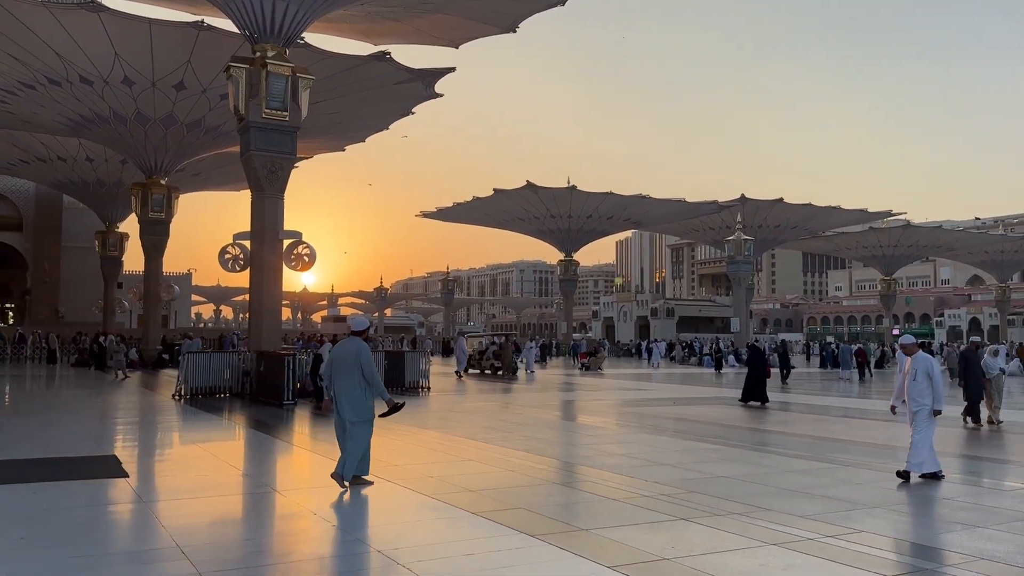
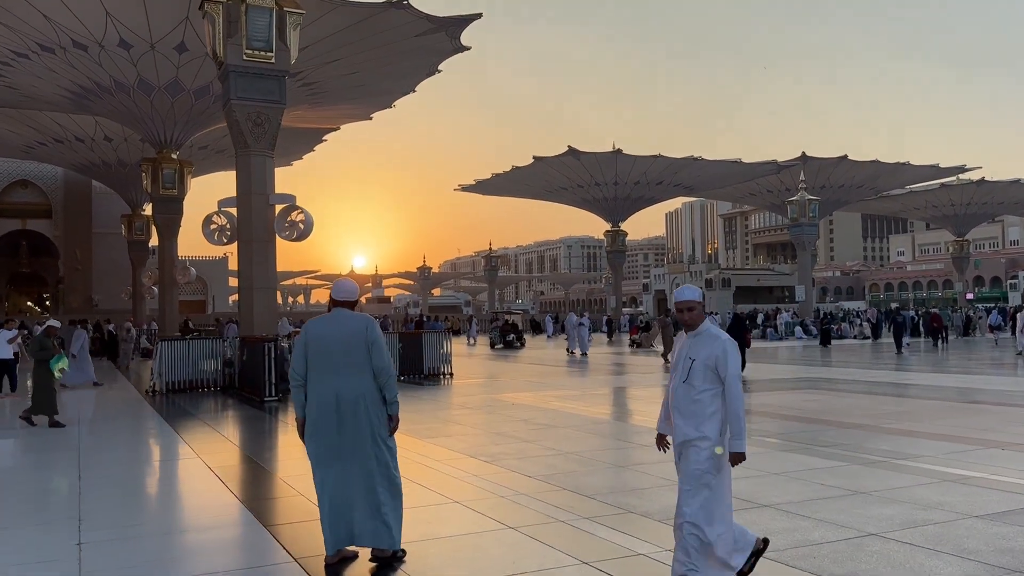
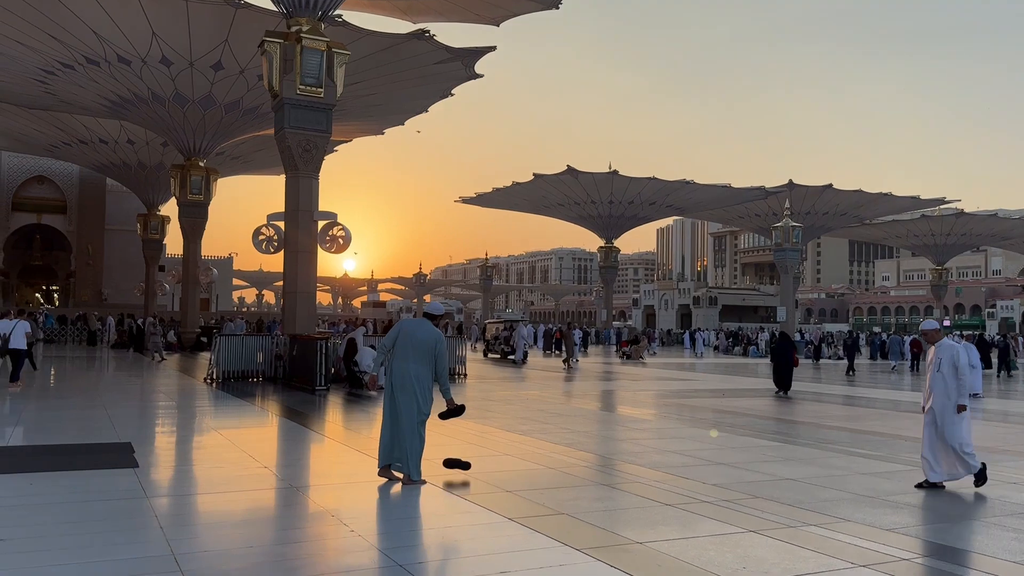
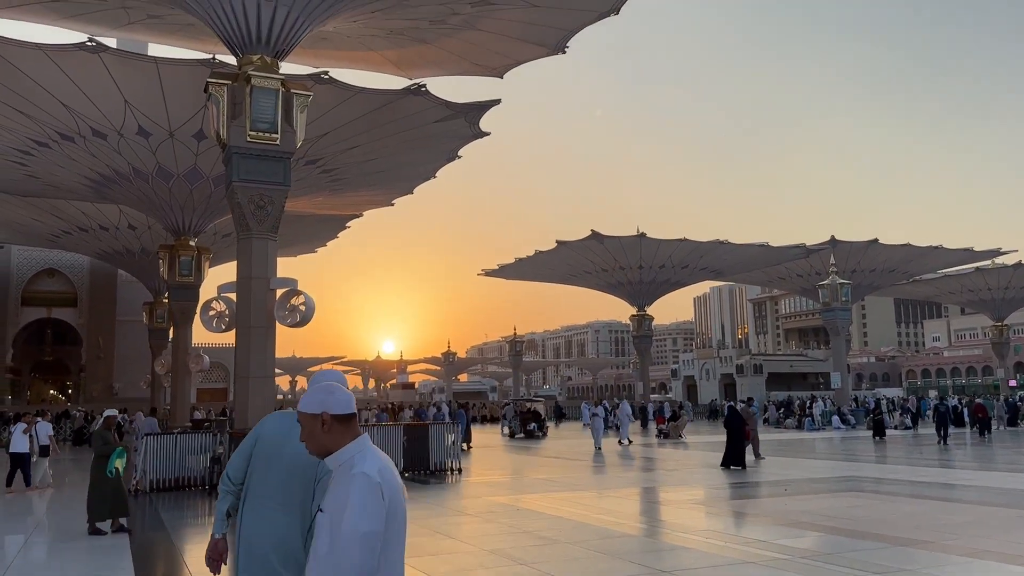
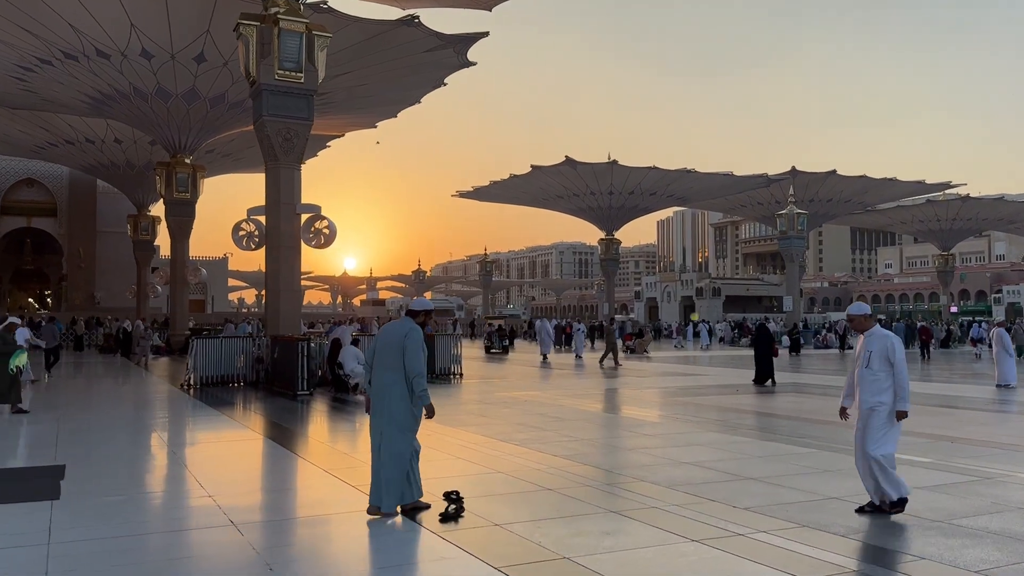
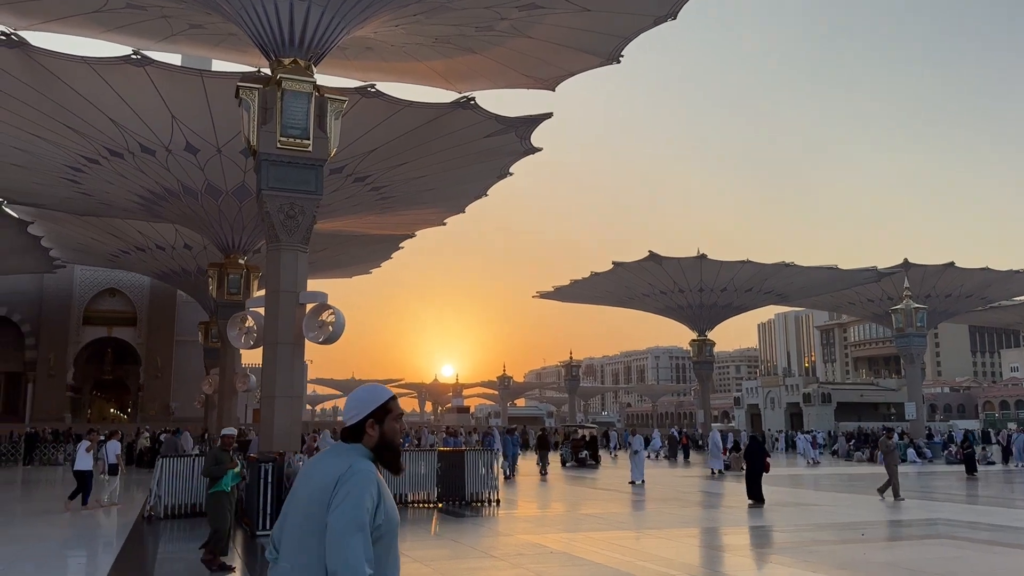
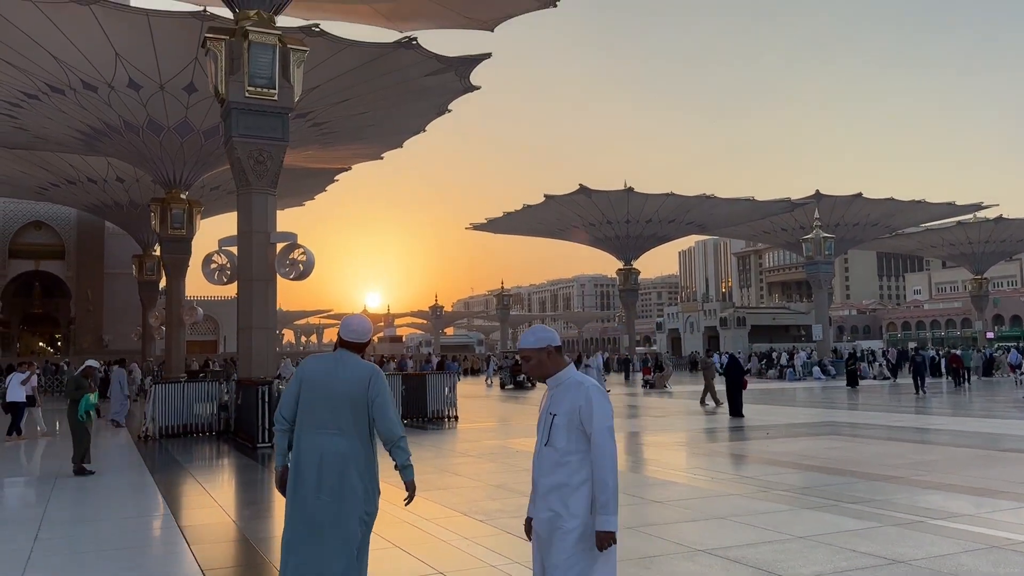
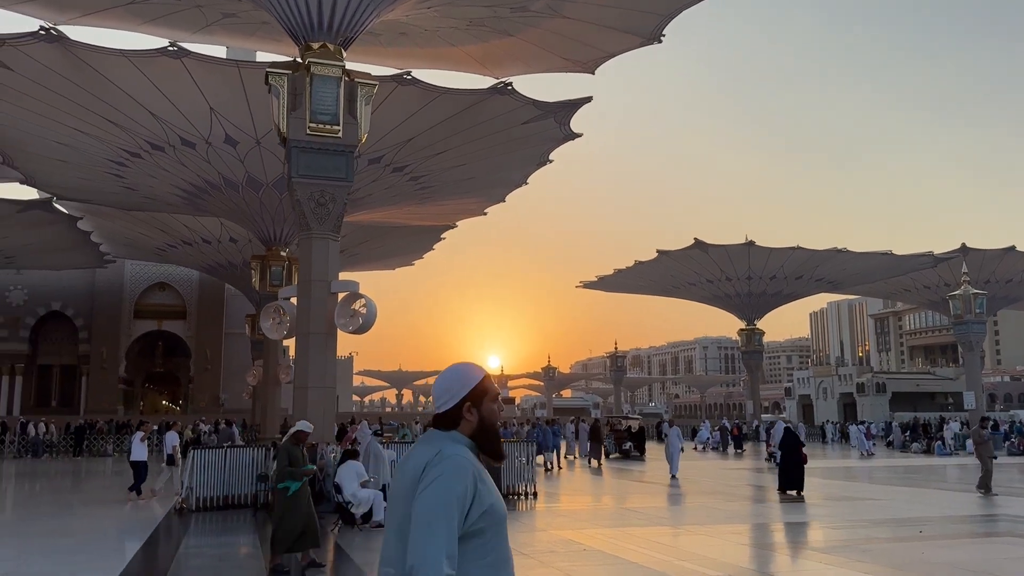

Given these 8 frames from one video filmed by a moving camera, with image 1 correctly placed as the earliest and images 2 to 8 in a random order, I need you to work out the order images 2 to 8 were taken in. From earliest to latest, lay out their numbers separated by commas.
3, 5, 2, 7, 4, 6, 8
